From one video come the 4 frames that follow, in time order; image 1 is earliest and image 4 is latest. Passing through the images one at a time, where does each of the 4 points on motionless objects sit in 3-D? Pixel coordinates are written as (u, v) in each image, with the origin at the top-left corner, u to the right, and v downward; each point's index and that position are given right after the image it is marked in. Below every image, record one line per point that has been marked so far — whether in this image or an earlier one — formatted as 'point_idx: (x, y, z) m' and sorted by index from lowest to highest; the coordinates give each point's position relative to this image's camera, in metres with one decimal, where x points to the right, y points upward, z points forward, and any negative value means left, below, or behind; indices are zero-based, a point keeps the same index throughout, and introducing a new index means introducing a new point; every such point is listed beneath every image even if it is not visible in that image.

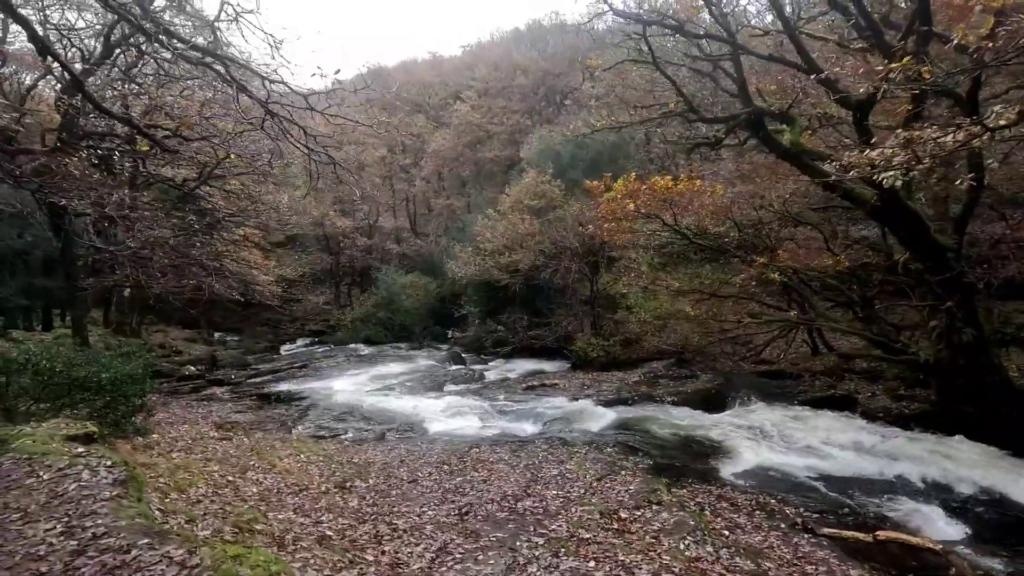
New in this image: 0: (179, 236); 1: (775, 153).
0: (-8.4, +1.3, +13.5) m
1: (+4.6, +2.3, +9.3) m
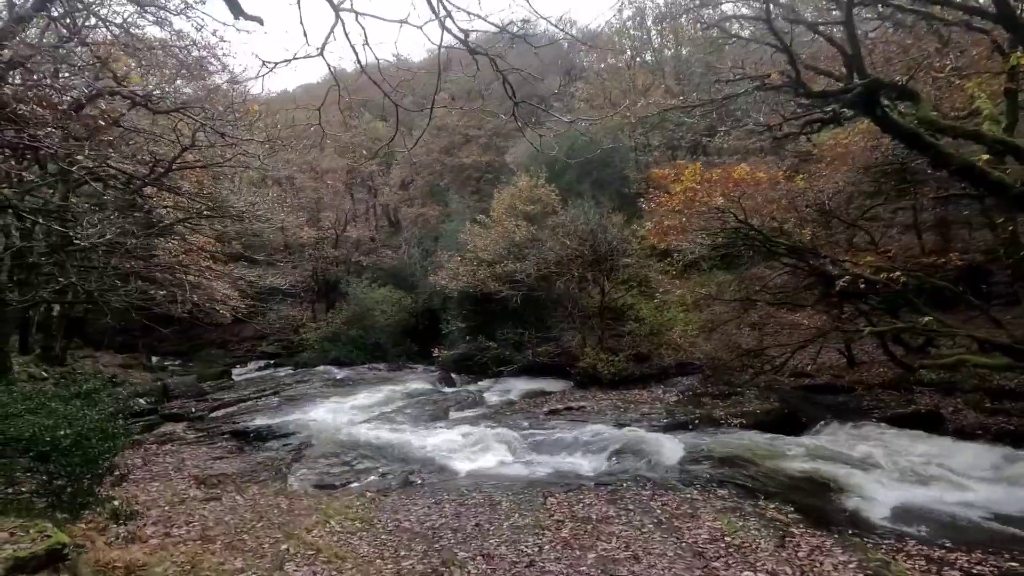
0: (-7.6, +1.0, +10.8) m
1: (+5.7, +2.3, +7.9) m
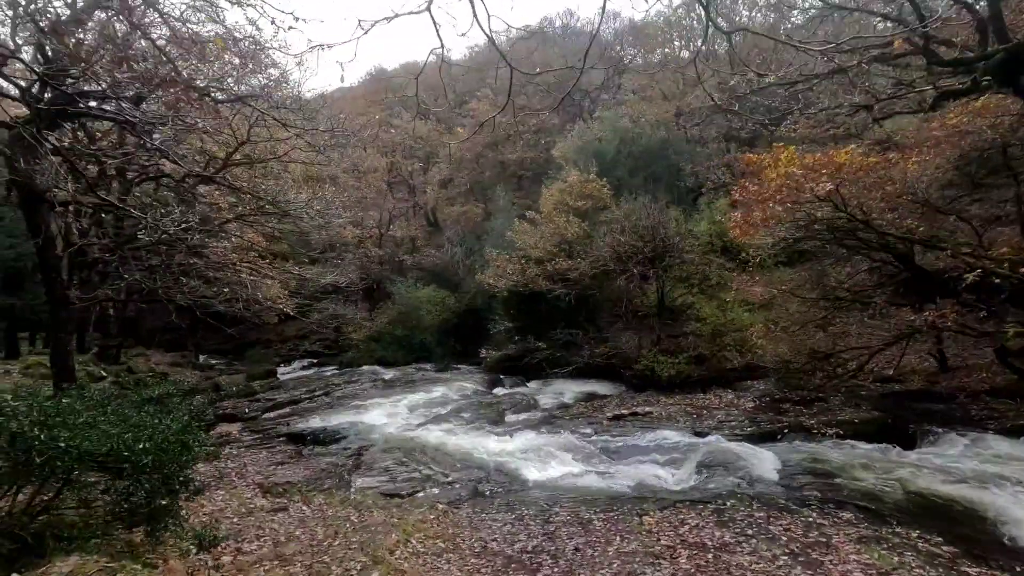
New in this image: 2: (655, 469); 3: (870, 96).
0: (-6.3, +1.0, +10.5) m
1: (+6.8, +2.4, +6.9) m
2: (+2.5, -3.2, +9.3) m
3: (+7.1, +3.8, +10.5) m
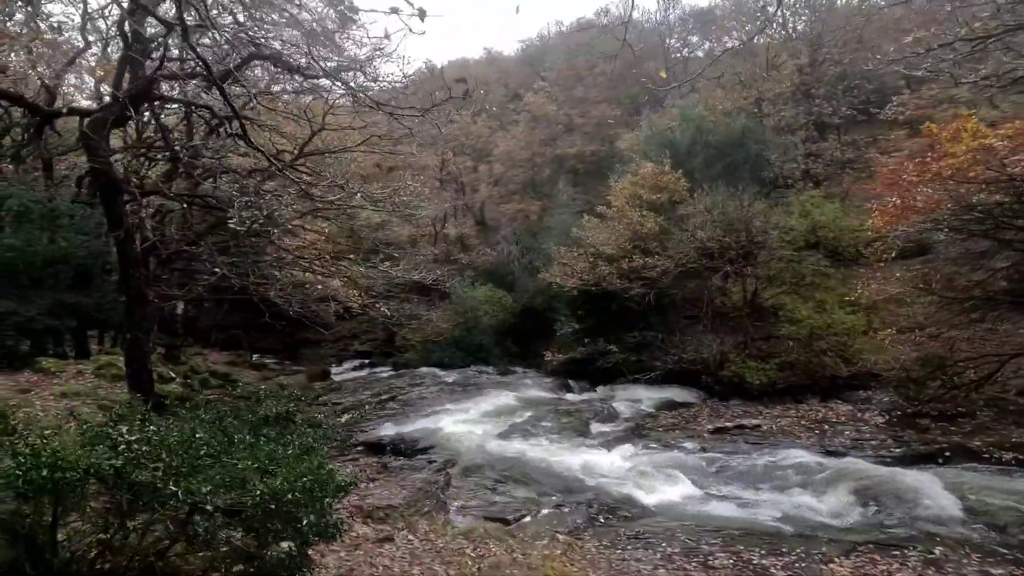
0: (-4.4, +1.1, +9.7) m
1: (+8.5, +2.4, +5.3) m
2: (+4.3, -3.1, +8.0) m
3: (+8.9, +3.8, +8.9) m
